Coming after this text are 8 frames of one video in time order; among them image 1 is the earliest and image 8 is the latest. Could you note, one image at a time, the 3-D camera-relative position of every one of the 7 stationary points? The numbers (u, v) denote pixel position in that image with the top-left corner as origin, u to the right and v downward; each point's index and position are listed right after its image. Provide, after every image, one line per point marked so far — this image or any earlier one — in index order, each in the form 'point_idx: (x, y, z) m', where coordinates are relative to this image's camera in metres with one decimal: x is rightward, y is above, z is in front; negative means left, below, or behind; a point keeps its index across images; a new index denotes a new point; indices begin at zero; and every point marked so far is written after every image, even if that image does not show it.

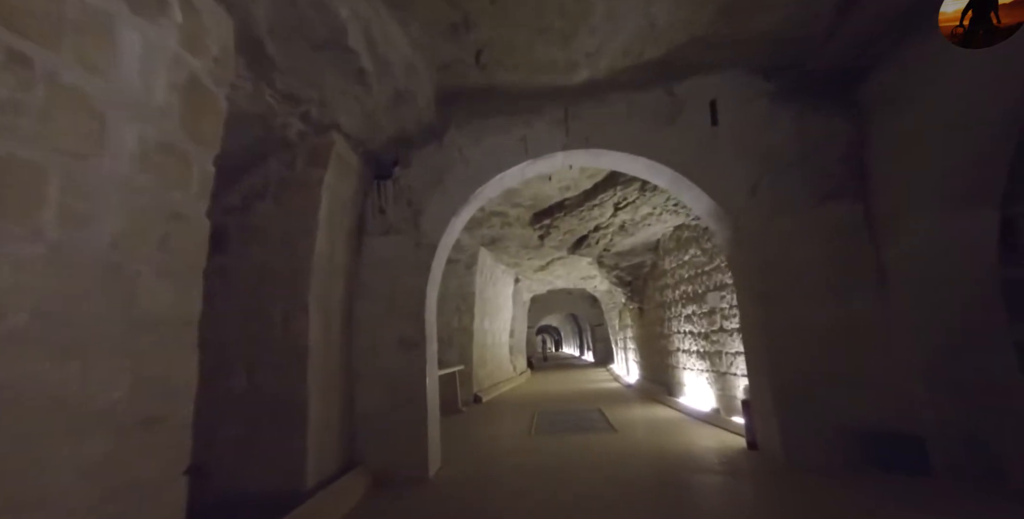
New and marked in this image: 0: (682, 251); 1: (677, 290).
0: (+1.8, +0.1, +4.4) m
1: (+1.8, -0.3, +4.6) m
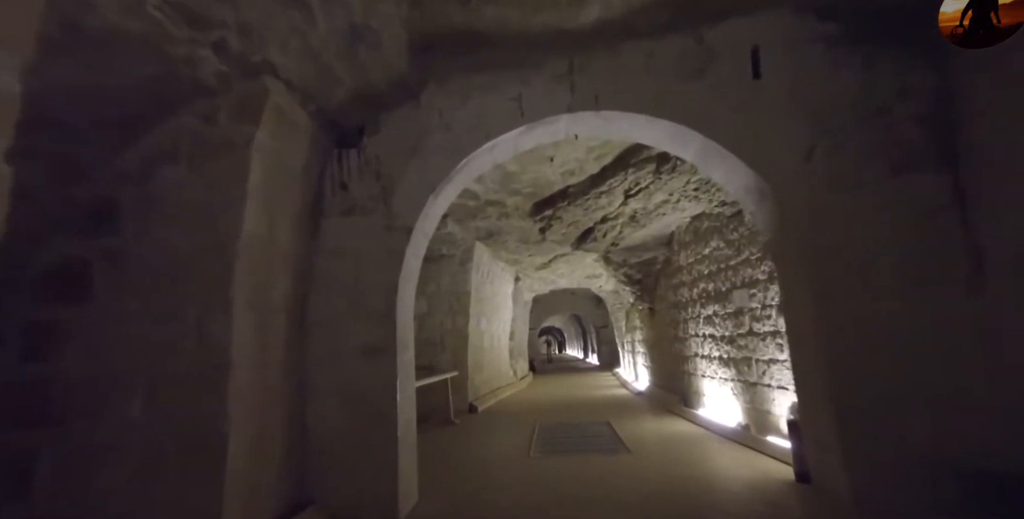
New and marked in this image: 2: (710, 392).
0: (+1.8, +0.2, +3.9) m
1: (+1.8, -0.3, +4.1) m
2: (+1.9, -1.2, +3.9) m
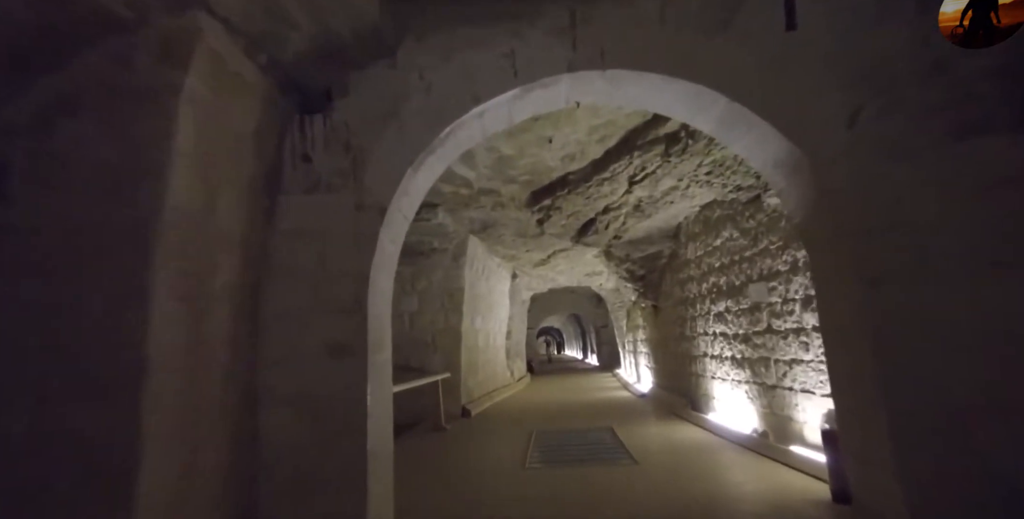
0: (+1.7, +0.2, +3.6) m
1: (+1.8, -0.2, +3.8) m
2: (+1.8, -1.2, +3.6) m
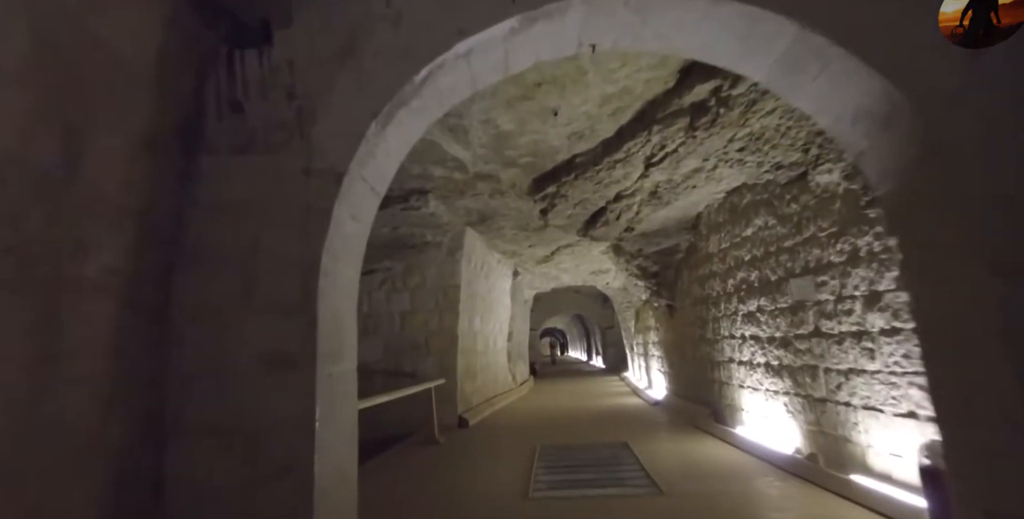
0: (+1.7, +0.3, +3.2) m
1: (+1.8, -0.2, +3.4) m
2: (+1.8, -1.1, +3.1) m
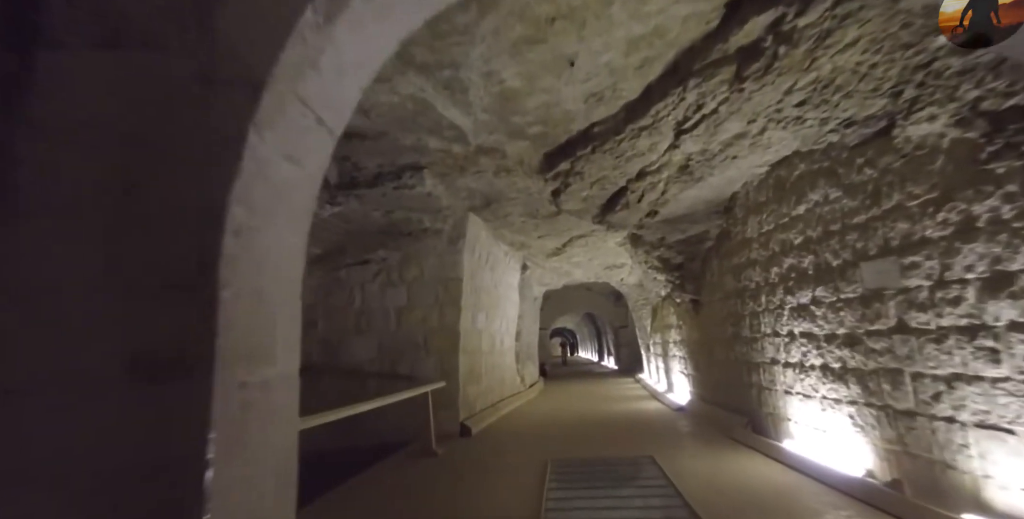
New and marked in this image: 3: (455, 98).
0: (+1.8, +0.4, +2.7) m
1: (+1.8, -0.1, +2.9) m
2: (+1.9, -1.0, +2.7) m
3: (-0.3, +0.9, +2.4) m
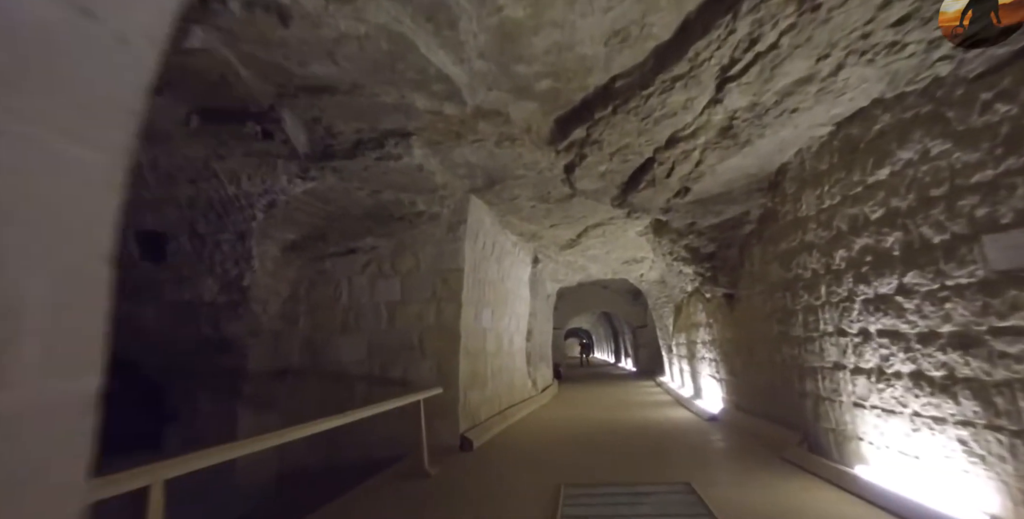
0: (+1.8, +0.5, +2.1) m
1: (+1.9, 0.0, +2.3) m
2: (+1.9, -0.9, +2.1) m
3: (-0.3, +1.0, +1.9) m
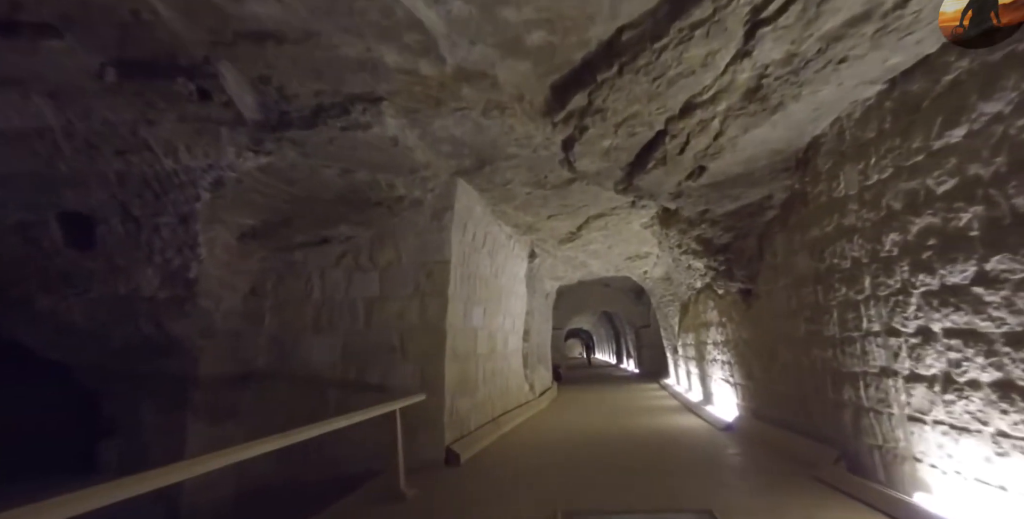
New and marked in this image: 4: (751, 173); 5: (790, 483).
0: (+1.7, +0.6, +1.7) m
1: (+1.8, +0.1, +2.0) m
2: (+1.8, -0.8, +1.7) m
3: (-0.4, +1.1, +1.5) m
4: (+1.6, +0.6, +2.7) m
5: (+1.6, -1.3, +2.4) m
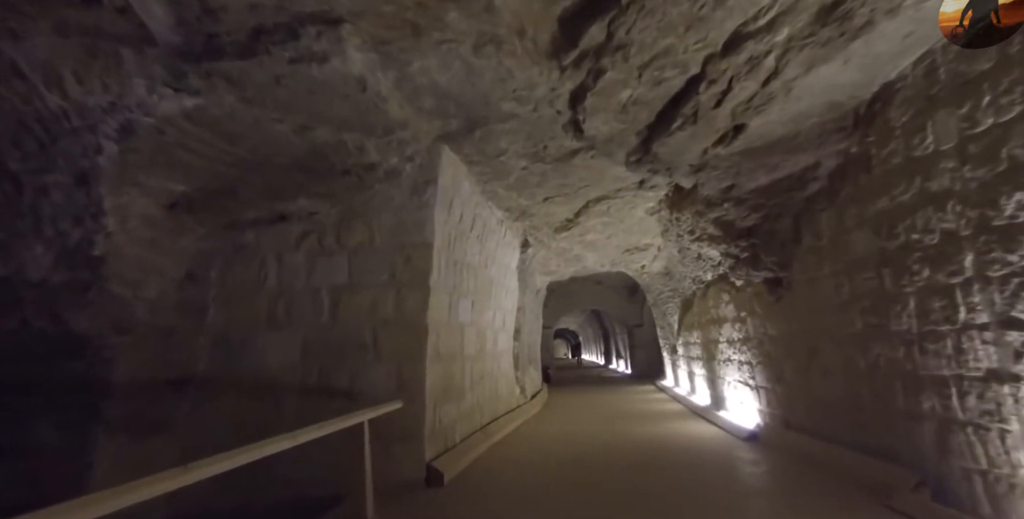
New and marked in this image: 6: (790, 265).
0: (+1.7, +0.7, +1.3) m
1: (+1.8, +0.2, +1.5) m
2: (+1.8, -0.7, +1.2) m
3: (-0.4, +1.2, +1.0) m
4: (+1.6, +0.7, +2.3) m
5: (+1.6, -1.2, +1.9) m
6: (+1.9, 0.0, +2.9) m
